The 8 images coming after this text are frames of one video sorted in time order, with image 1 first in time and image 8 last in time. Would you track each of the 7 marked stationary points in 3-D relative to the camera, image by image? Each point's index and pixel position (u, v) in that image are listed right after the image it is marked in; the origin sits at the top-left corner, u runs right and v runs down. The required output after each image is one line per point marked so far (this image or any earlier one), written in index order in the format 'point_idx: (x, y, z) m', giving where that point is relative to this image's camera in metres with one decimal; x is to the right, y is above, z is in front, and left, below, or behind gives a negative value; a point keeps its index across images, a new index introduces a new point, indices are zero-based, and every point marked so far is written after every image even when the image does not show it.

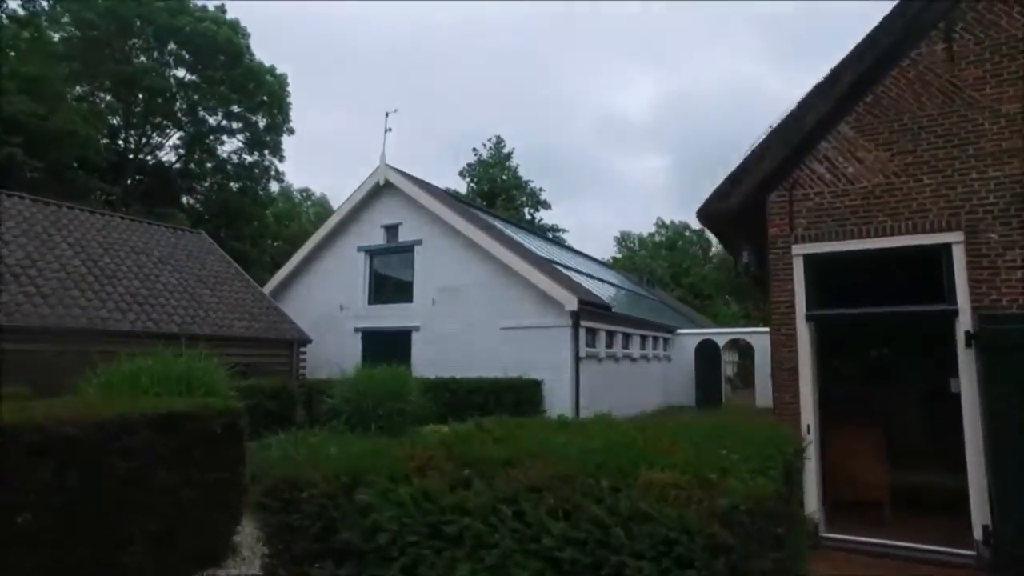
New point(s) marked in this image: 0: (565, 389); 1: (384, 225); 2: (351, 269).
0: (+1.2, -2.3, +14.4) m
1: (-3.4, +1.7, +17.2) m
2: (-4.3, +0.5, +17.5) m
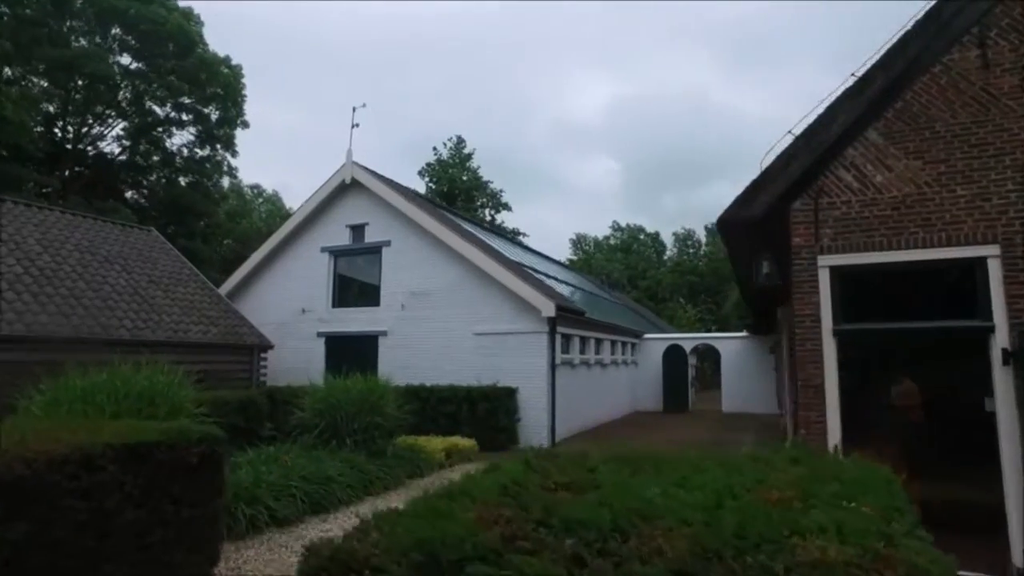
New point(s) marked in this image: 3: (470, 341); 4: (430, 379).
0: (+0.6, -2.4, +13.9) m
1: (-4.1, +1.6, +16.5) m
2: (-5.1, +0.4, +16.7) m
3: (-1.0, -1.2, +14.8) m
4: (-1.9, -2.1, +15.1) m
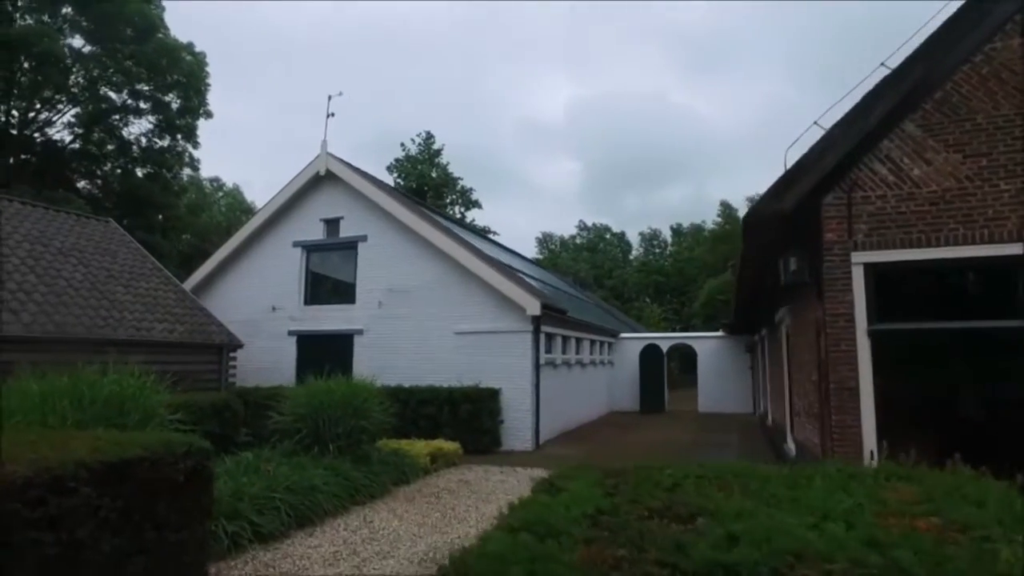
0: (+0.3, -2.3, +13.5) m
1: (-4.5, +1.7, +15.8) m
2: (-5.6, +0.5, +15.9) m
3: (-1.4, -1.2, +14.3) m
4: (-2.3, -2.1, +14.6) m
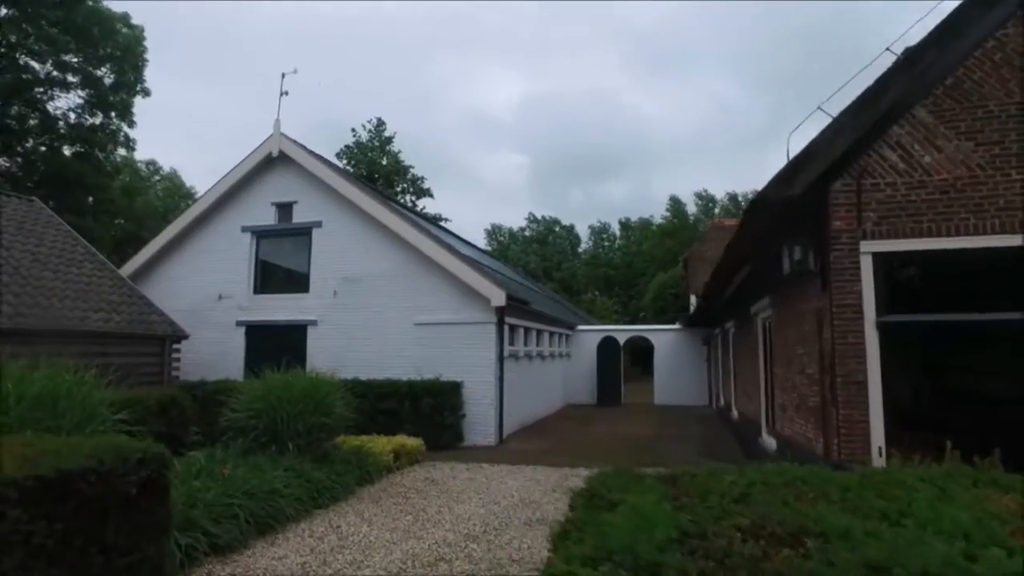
0: (-0.5, -2.1, +13.1) m
1: (-5.4, +2.0, +14.9) m
2: (-6.4, +0.8, +15.0) m
3: (-2.2, -0.9, +13.8) m
4: (-3.1, -1.8, +13.9) m
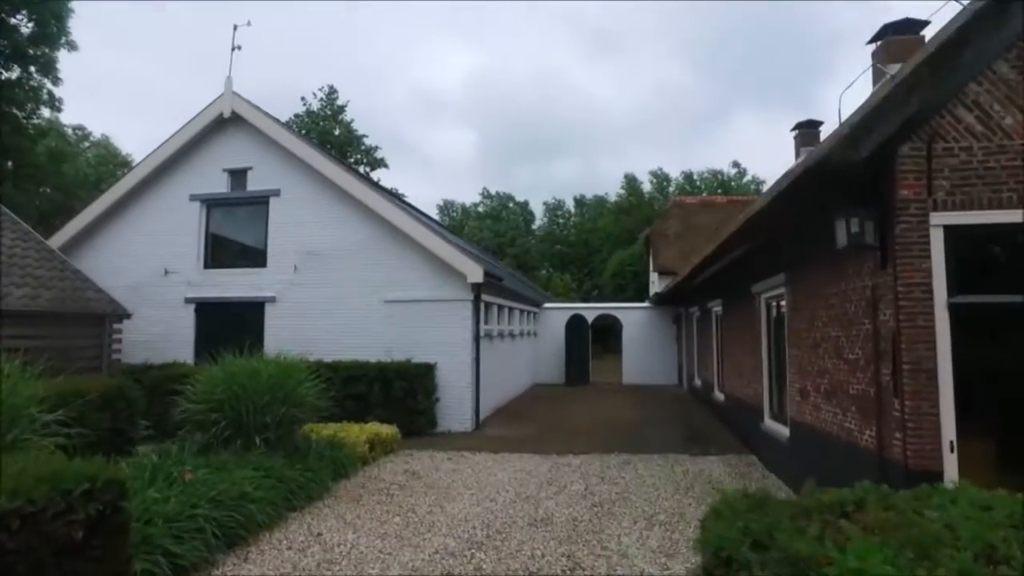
0: (-0.9, -1.7, +12.4) m
1: (-6.0, +2.5, +13.6) m
2: (-7.0, +1.4, +13.7) m
3: (-2.7, -0.4, +12.8) m
4: (-3.6, -1.3, +13.0) m
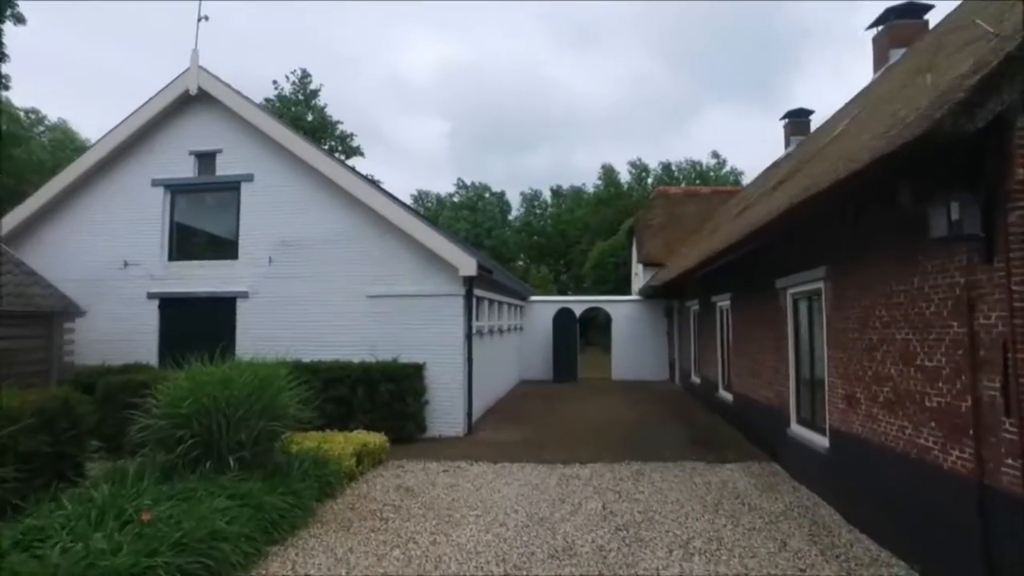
0: (-1.0, -1.5, +11.5) m
1: (-6.1, +2.6, +12.4) m
2: (-7.1, +1.5, +12.5) m
3: (-2.8, -0.3, +11.8) m
4: (-3.8, -1.2, +11.9) m
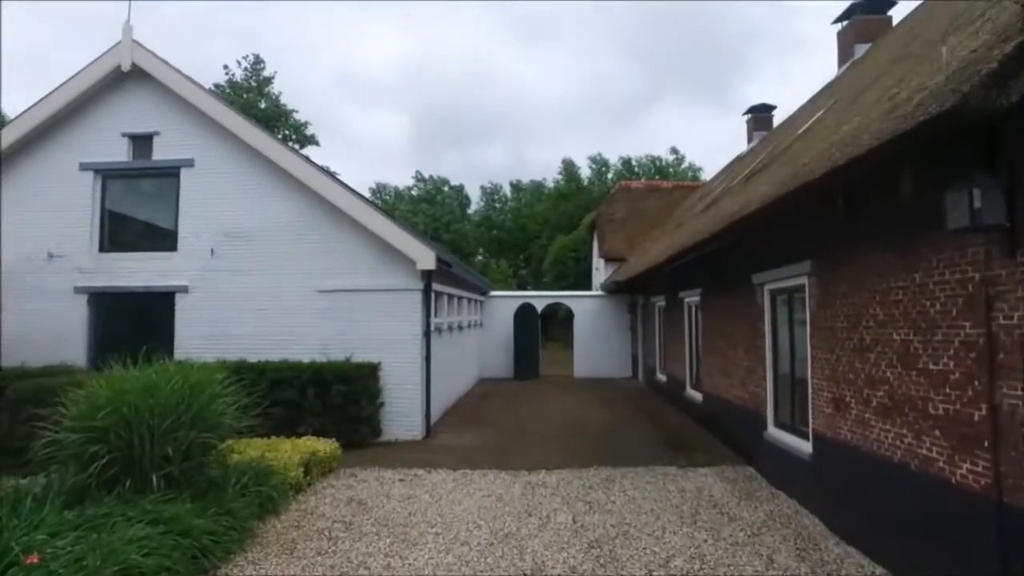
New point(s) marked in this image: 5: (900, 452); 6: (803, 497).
0: (-1.6, -1.5, +10.8) m
1: (-6.8, +2.7, +11.4) m
2: (-7.8, +1.6, +11.4) m
3: (-3.4, -0.2, +11.1) m
4: (-4.4, -1.1, +11.1) m
5: (+2.9, -1.2, +4.8) m
6: (+3.0, -2.1, +6.6) m
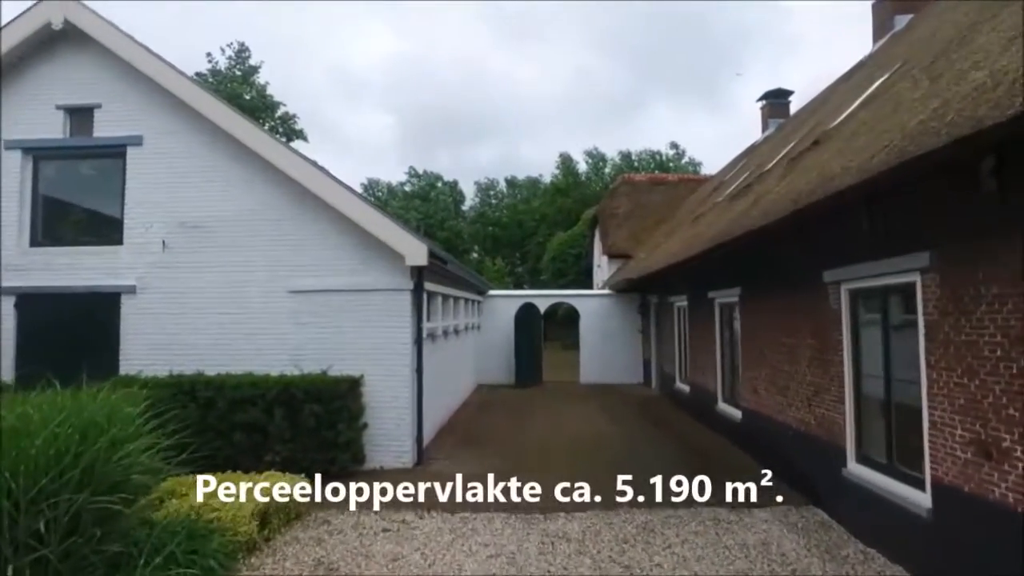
0: (-1.5, -1.5, +9.1) m
1: (-6.7, +2.7, +9.7) m
2: (-7.7, +1.6, +9.7) m
3: (-3.3, -0.2, +9.4) m
4: (-4.3, -1.1, +9.4) m
5: (+3.0, -1.2, +3.1) m
6: (+3.1, -2.1, +5.0) m
